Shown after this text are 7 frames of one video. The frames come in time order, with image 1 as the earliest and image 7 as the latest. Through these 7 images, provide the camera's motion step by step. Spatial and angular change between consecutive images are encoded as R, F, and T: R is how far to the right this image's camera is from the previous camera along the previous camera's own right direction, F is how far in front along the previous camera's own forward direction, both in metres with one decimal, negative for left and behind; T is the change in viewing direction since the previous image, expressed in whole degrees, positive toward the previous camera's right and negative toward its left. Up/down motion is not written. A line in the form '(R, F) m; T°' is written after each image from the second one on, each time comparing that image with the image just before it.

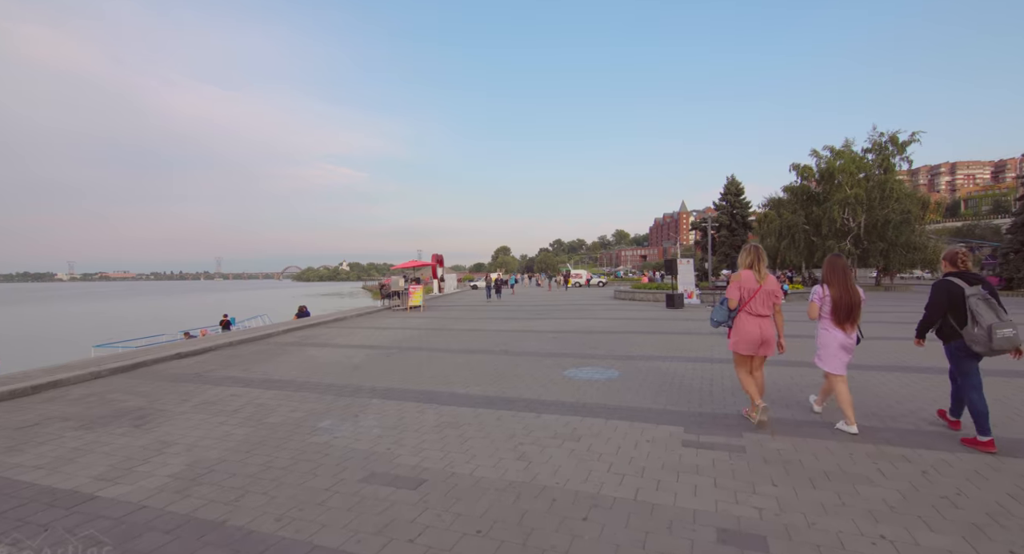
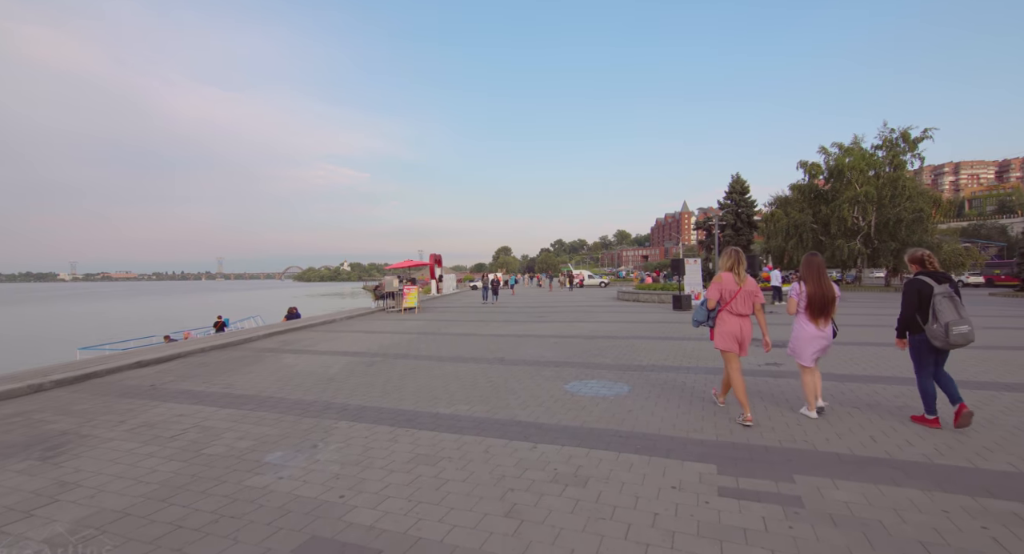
(+0.1, +0.8) m; 0°
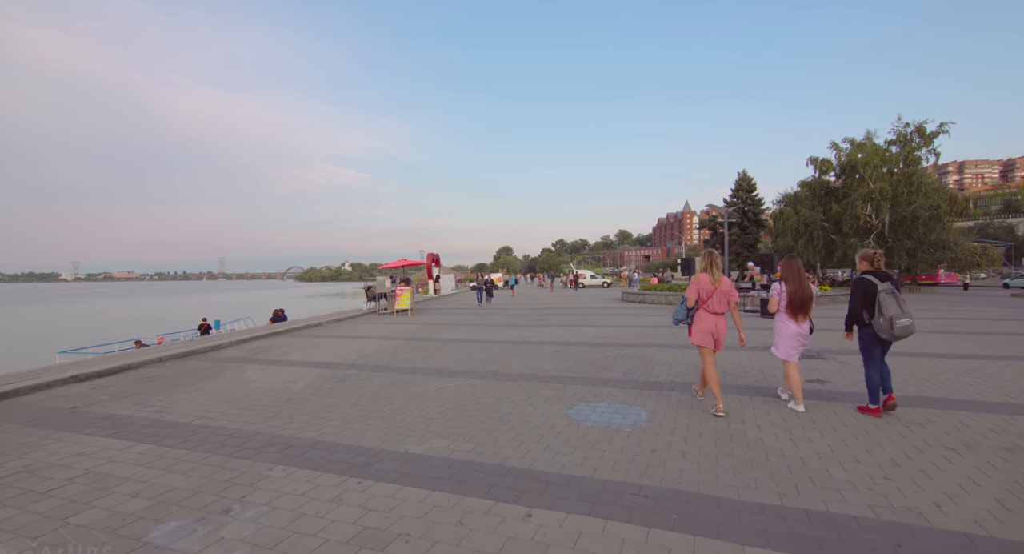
(+0.1, +1.1) m; 0°
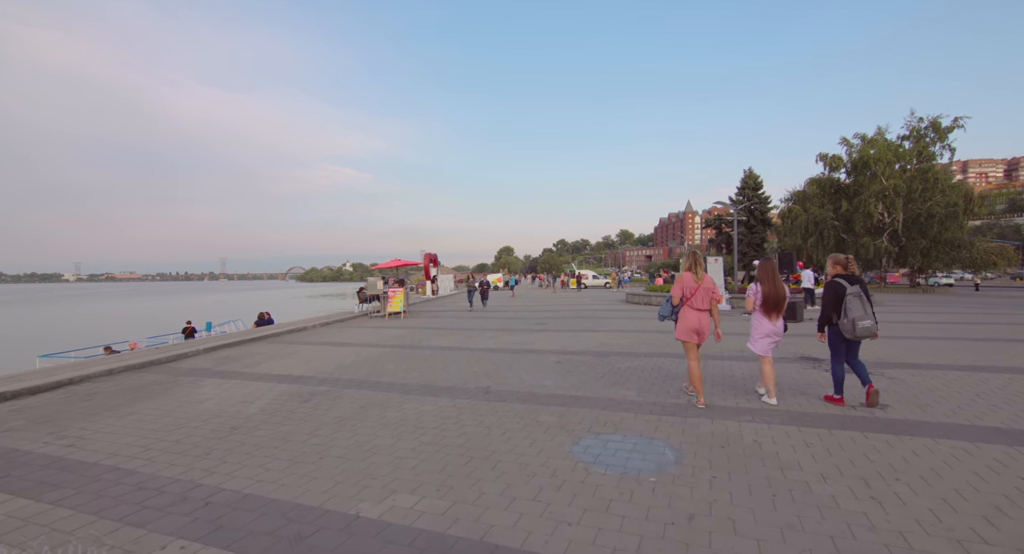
(+0.1, +1.0) m; 0°
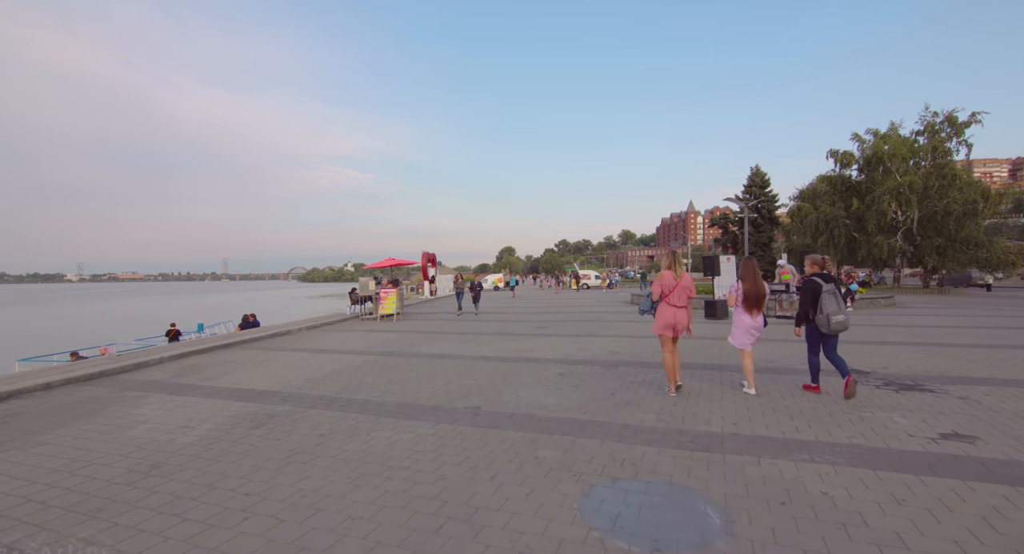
(+0.1, +0.9) m; 0°
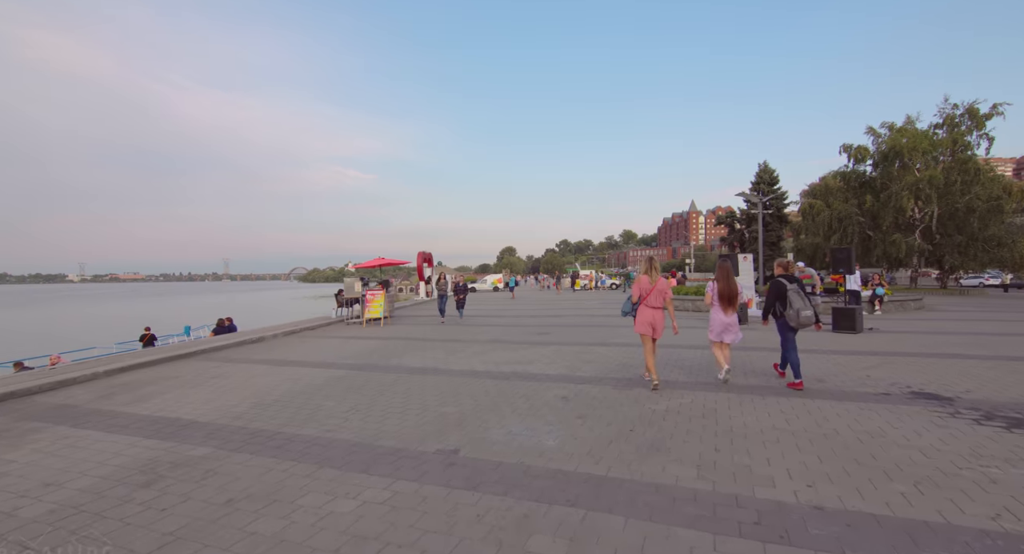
(+0.1, +1.2) m; 0°
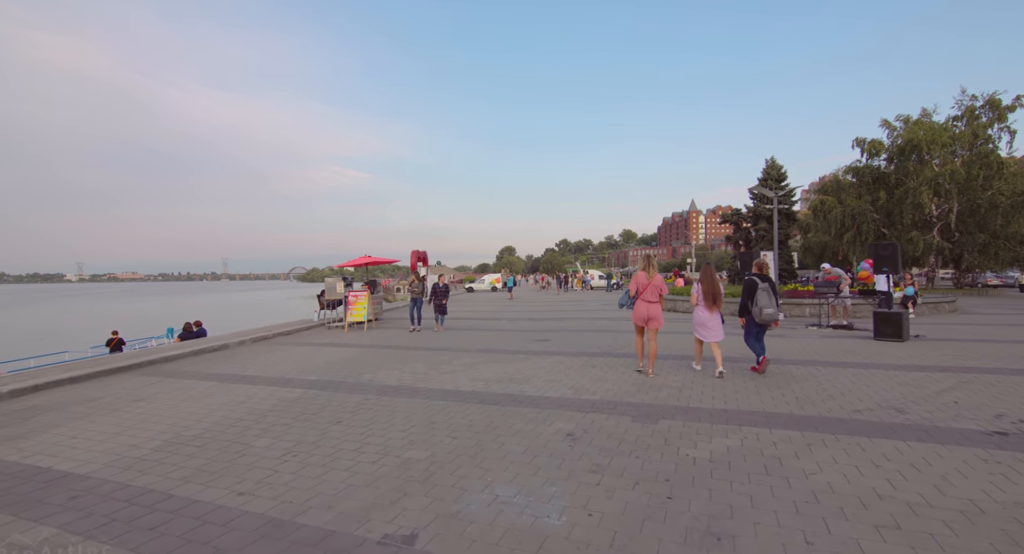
(+0.1, +1.3) m; 0°
